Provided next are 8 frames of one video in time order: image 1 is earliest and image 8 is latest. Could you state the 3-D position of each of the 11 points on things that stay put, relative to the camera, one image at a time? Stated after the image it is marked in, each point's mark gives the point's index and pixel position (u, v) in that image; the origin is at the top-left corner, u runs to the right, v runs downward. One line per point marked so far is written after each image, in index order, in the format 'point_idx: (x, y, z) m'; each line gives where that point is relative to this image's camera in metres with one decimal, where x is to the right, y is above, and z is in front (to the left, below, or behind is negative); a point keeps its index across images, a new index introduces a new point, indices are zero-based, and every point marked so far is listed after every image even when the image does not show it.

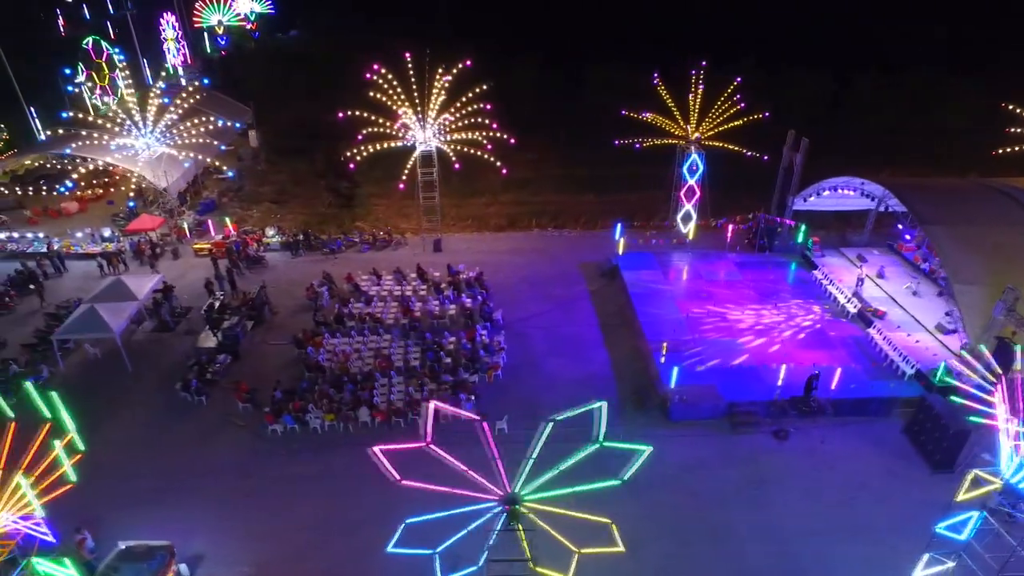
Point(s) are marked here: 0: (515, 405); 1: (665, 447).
0: (+0.2, -3.5, +19.4) m
1: (+4.3, -4.5, +17.9) m
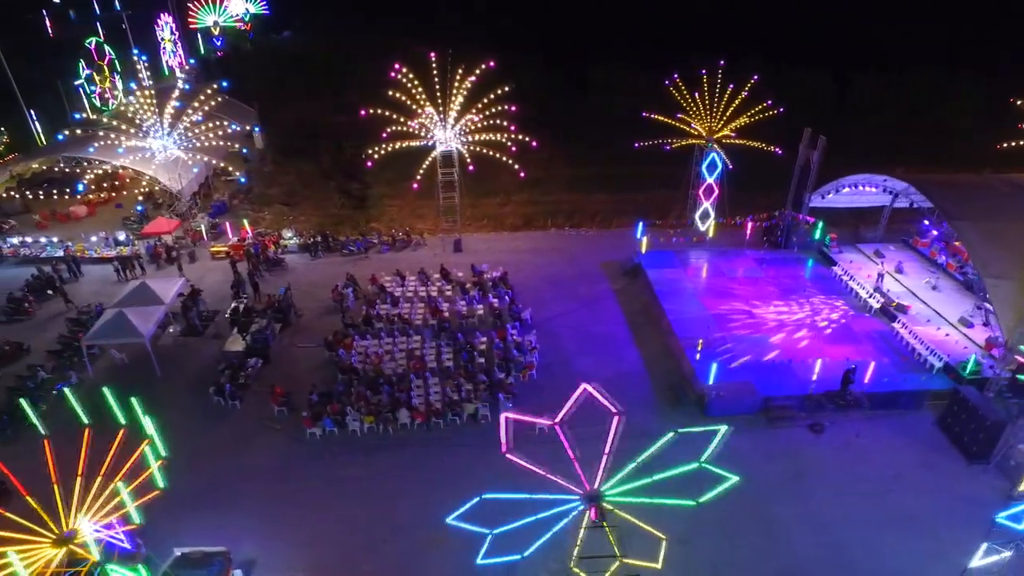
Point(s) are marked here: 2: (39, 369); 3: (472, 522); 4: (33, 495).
0: (+1.3, -3.5, +19.4) m
1: (+5.5, -4.4, +18.1) m
2: (-14.8, -2.5, +19.8) m
3: (-0.9, -5.8, +15.8) m
4: (-12.2, -5.3, +16.3) m
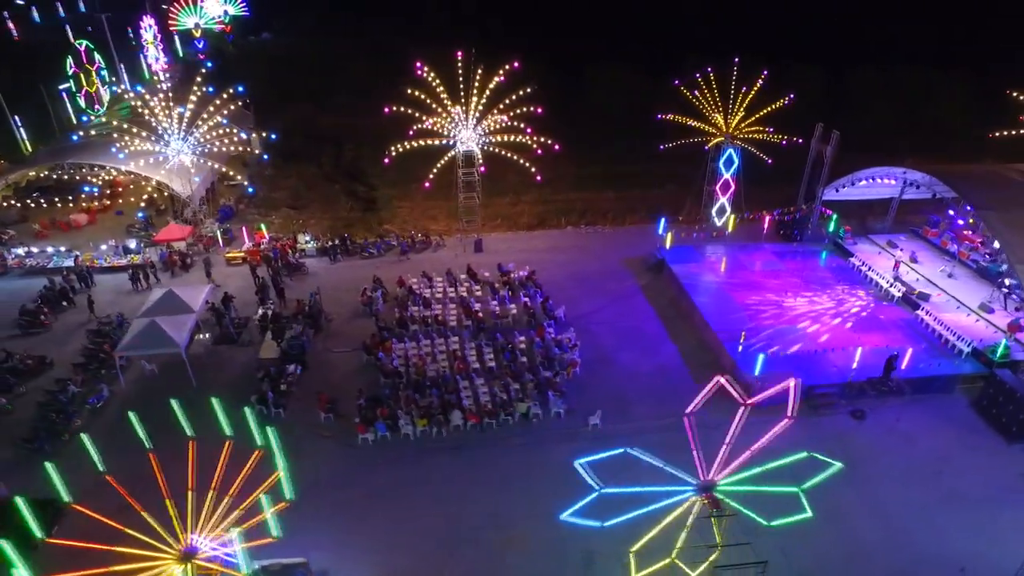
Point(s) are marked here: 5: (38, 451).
0: (+2.8, -3.4, +19.5) m
1: (+7.0, -4.2, +18.4) m
2: (-13.3, -2.9, +19.1) m
3: (+0.8, -5.8, +15.8) m
4: (-10.6, -5.5, +15.8) m
5: (-13.0, -4.5, +17.4) m
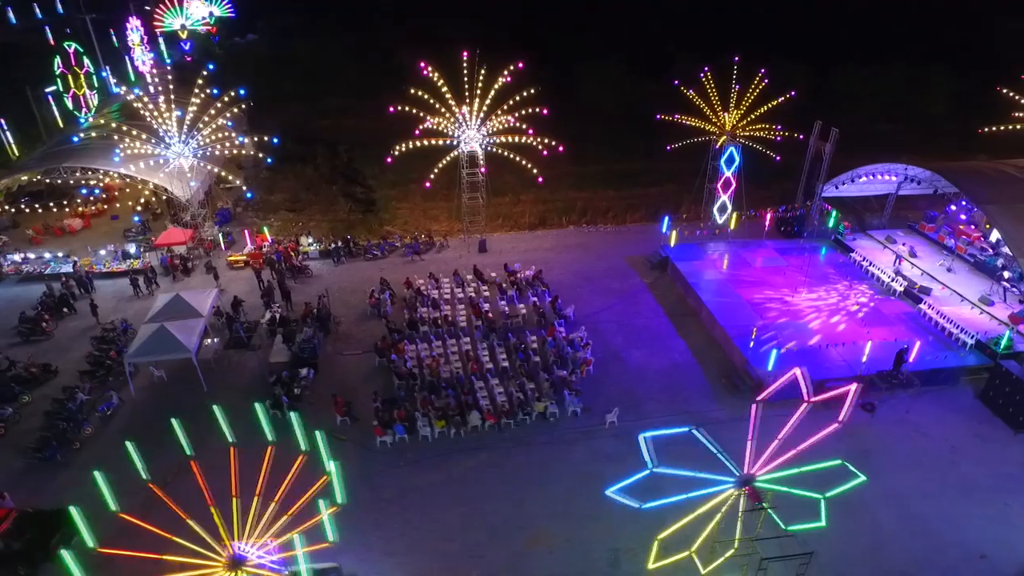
0: (+3.2, -3.4, +19.6) m
1: (+7.5, -4.1, +18.6) m
2: (-12.8, -3.0, +18.7) m
3: (+1.4, -5.7, +15.8) m
4: (-9.9, -5.7, +15.5) m
5: (-12.4, -4.6, +17.1) m
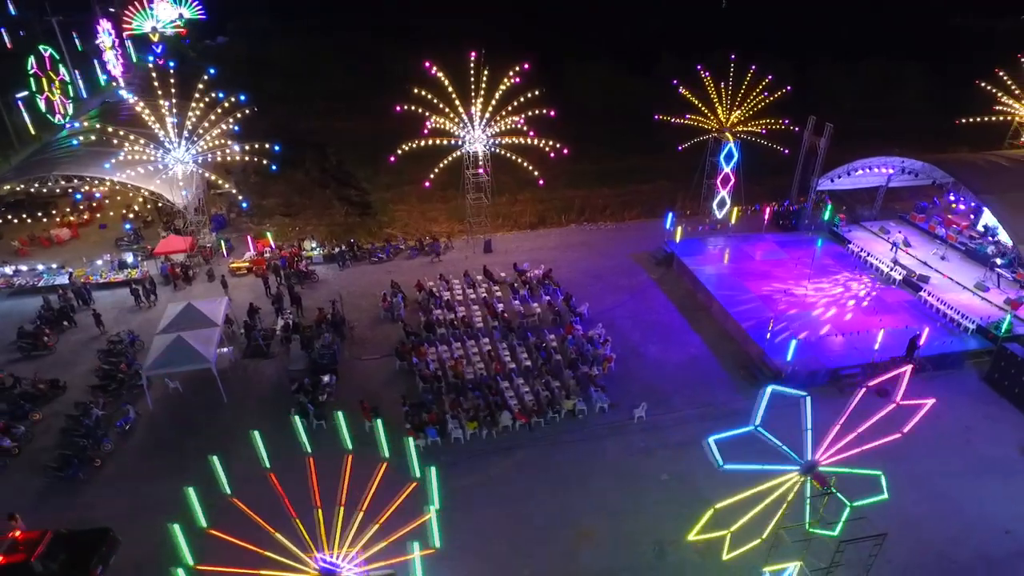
0: (+4.0, -3.2, +19.9) m
1: (+8.4, -3.8, +19.0) m
2: (-12.0, -3.4, +18.1) m
3: (+2.4, -5.7, +16.0) m
4: (-8.9, -5.9, +15.0) m
5: (-11.5, -4.9, +16.5) m
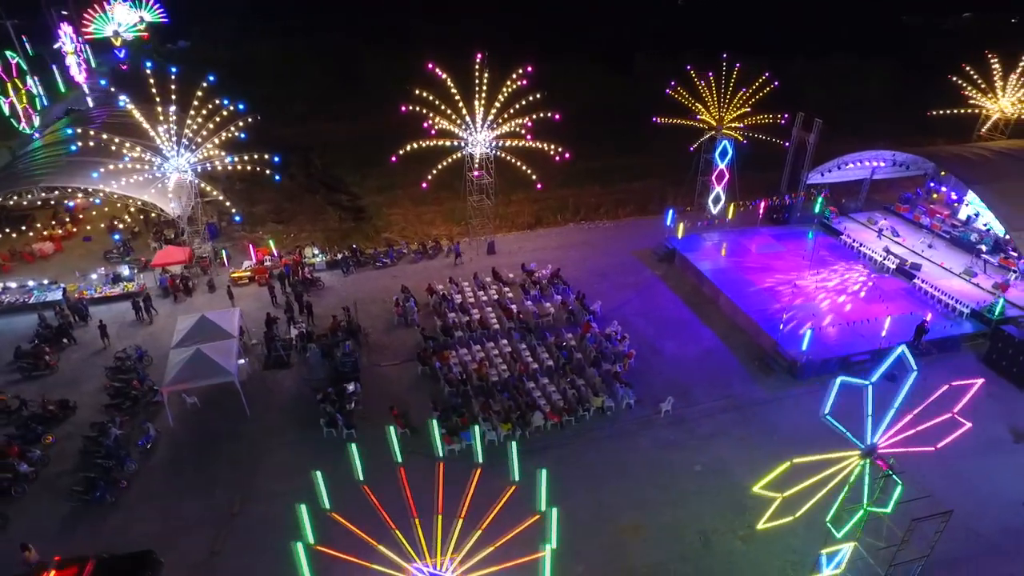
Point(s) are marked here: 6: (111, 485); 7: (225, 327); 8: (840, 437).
0: (+4.8, -3.1, +20.2) m
1: (+9.2, -3.6, +19.7) m
2: (-11.0, -3.8, +17.5) m
3: (+3.5, -5.6, +16.2) m
4: (-7.6, -6.2, +14.6) m
5: (-10.4, -5.3, +15.9) m
6: (-10.2, -5.0, +16.2) m
7: (-8.9, -1.2, +19.7) m
8: (+9.8, -4.3, +18.5) m
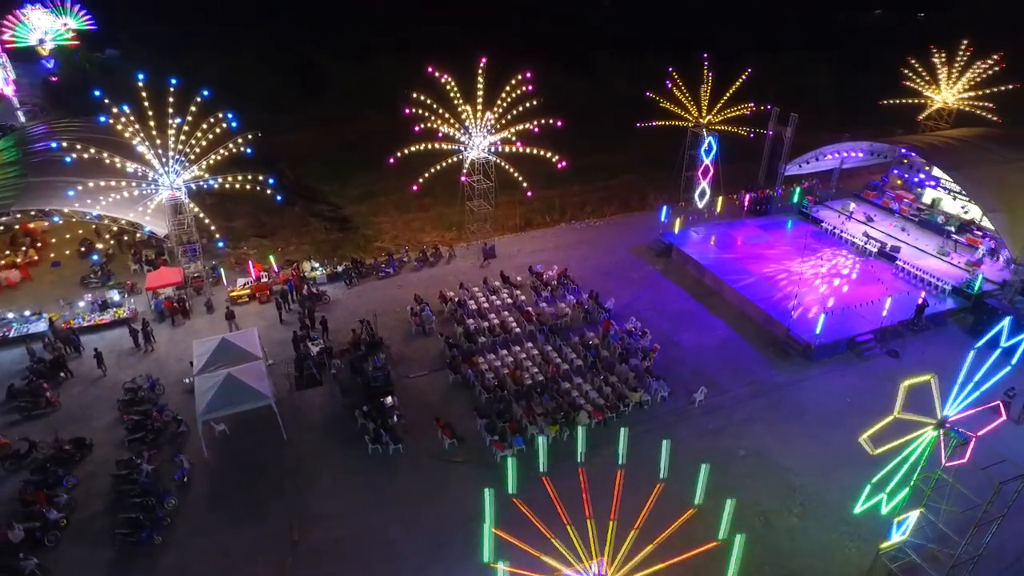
0: (+5.9, -2.9, +20.8) m
1: (+10.3, -3.1, +20.7) m
2: (-9.6, -4.5, +16.4) m
3: (+5.1, -5.4, +16.7) m
4: (-5.7, -6.7, +13.9) m
5: (-8.6, -6.0, +14.9) m
6: (-8.6, -5.7, +15.2) m
7: (-7.8, -1.8, +18.8) m
8: (+11.1, -3.8, +19.6) m
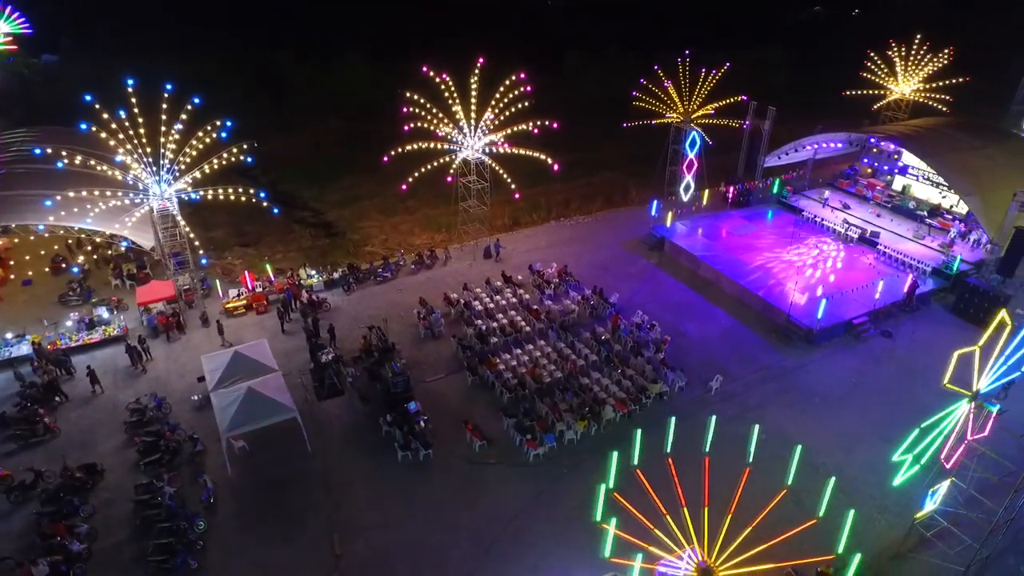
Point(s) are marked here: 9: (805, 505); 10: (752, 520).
0: (+6.4, -2.6, +21.2) m
1: (+10.8, -2.6, +21.5) m
2: (-8.6, -4.8, +15.6) m
3: (+6.1, -5.2, +17.1) m
4: (-4.5, -6.9, +13.4) m
5: (-7.4, -6.3, +14.2) m
6: (-7.4, -6.0, +14.6) m
7: (-7.1, -2.1, +18.2) m
8: (+11.7, -3.3, +20.4) m
9: (+7.5, -5.7, +16.3) m
10: (+5.4, -5.9, +15.7) m
